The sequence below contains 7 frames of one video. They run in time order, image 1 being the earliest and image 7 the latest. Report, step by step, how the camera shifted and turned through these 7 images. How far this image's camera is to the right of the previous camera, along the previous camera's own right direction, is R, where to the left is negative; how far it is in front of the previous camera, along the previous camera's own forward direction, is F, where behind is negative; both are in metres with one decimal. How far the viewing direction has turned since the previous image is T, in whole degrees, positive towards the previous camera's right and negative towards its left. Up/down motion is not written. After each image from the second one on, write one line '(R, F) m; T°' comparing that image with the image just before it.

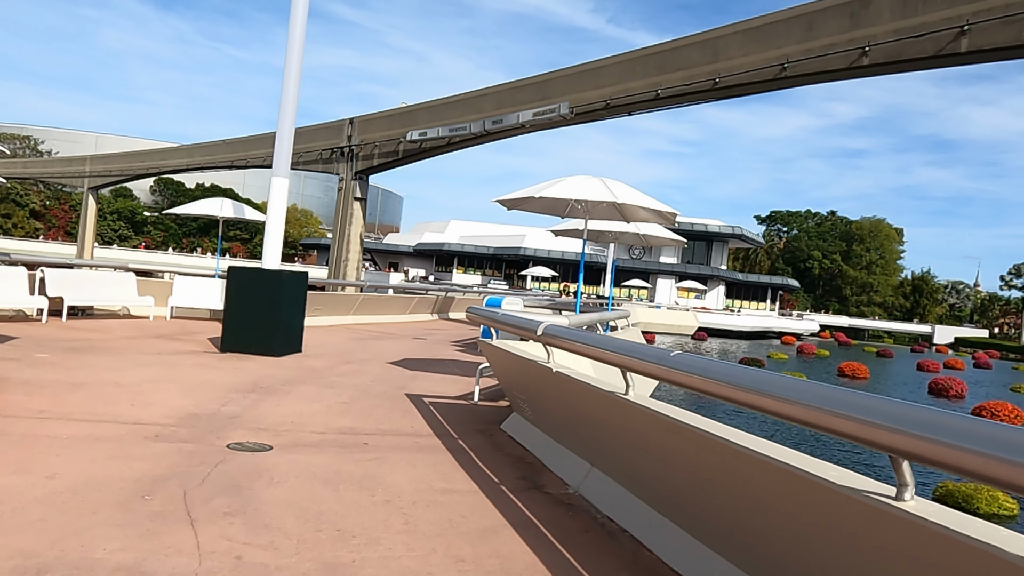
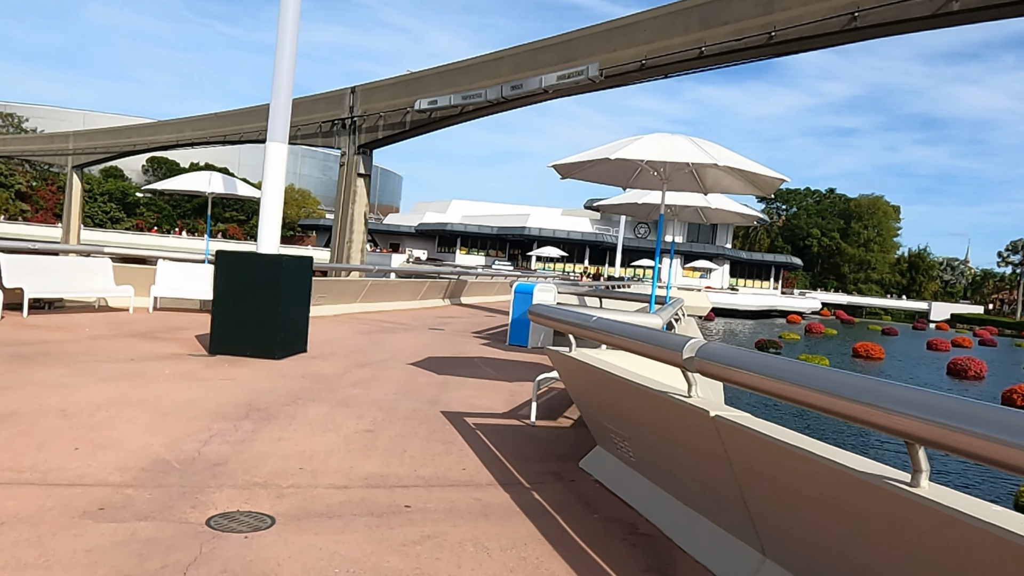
(-0.4, +1.8) m; 0°
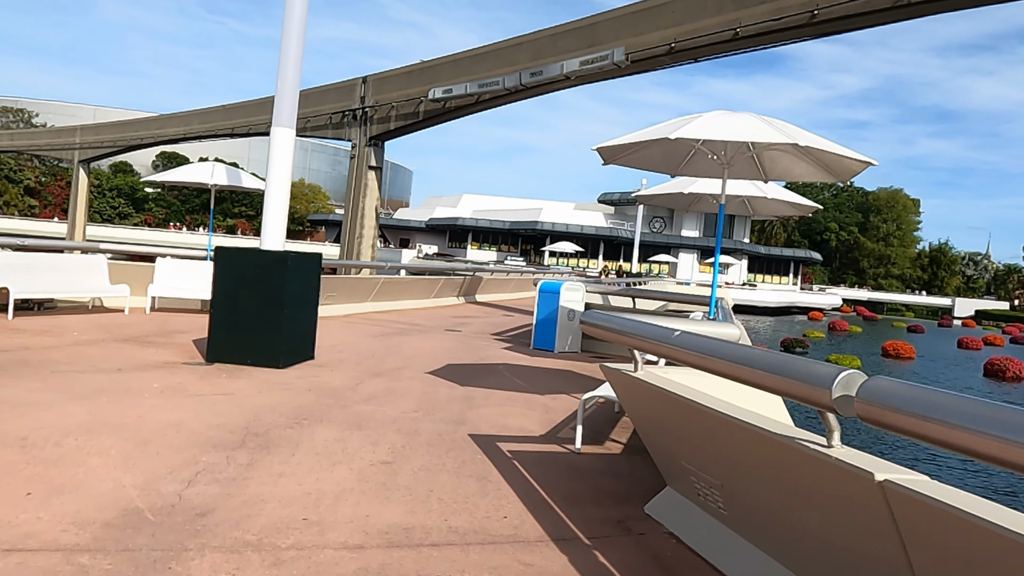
(-0.2, +0.9) m; -1°
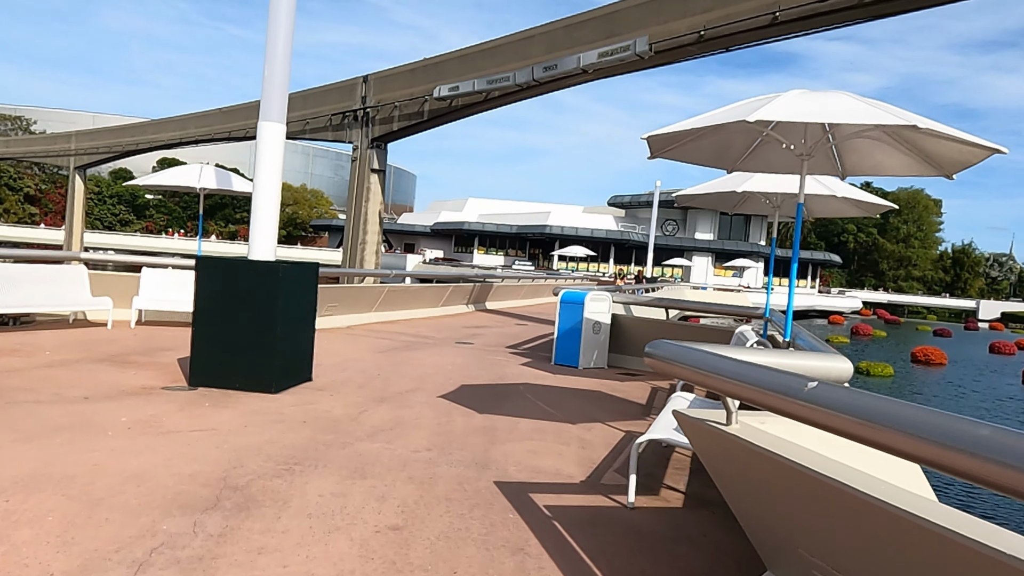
(-0.1, +0.9) m; 0°
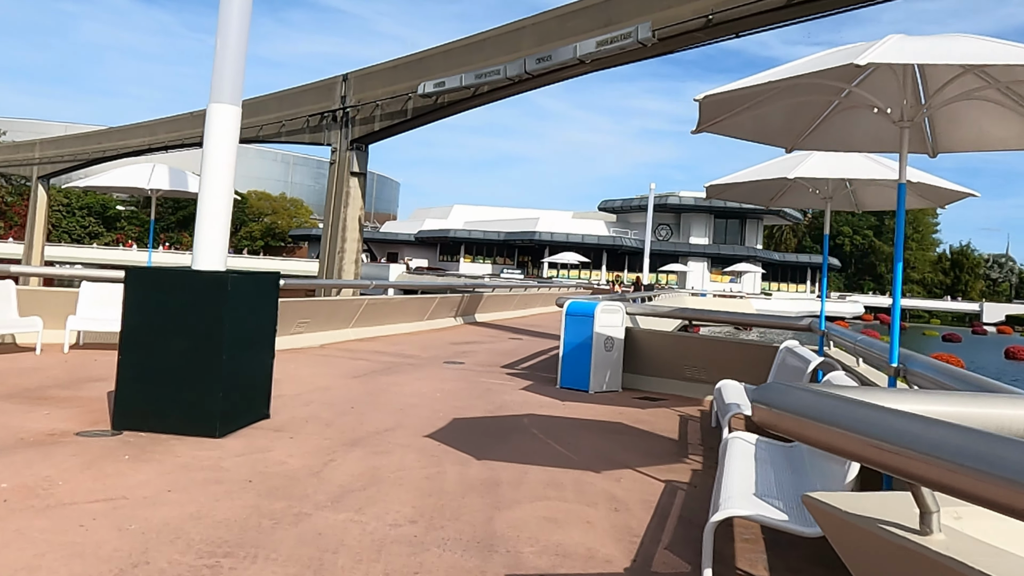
(-0.1, +1.3) m; +1°
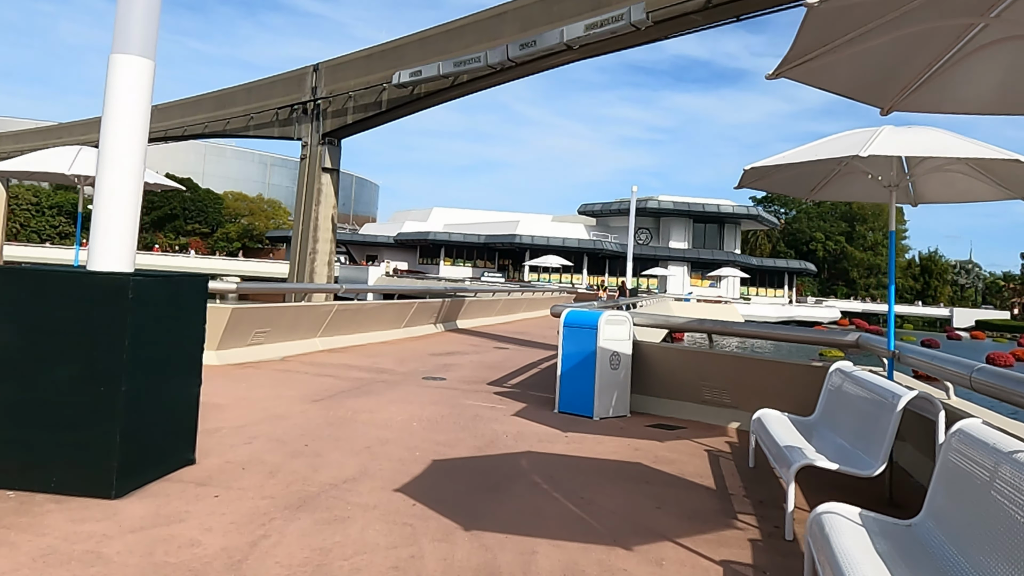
(-0.1, +1.3) m; +1°
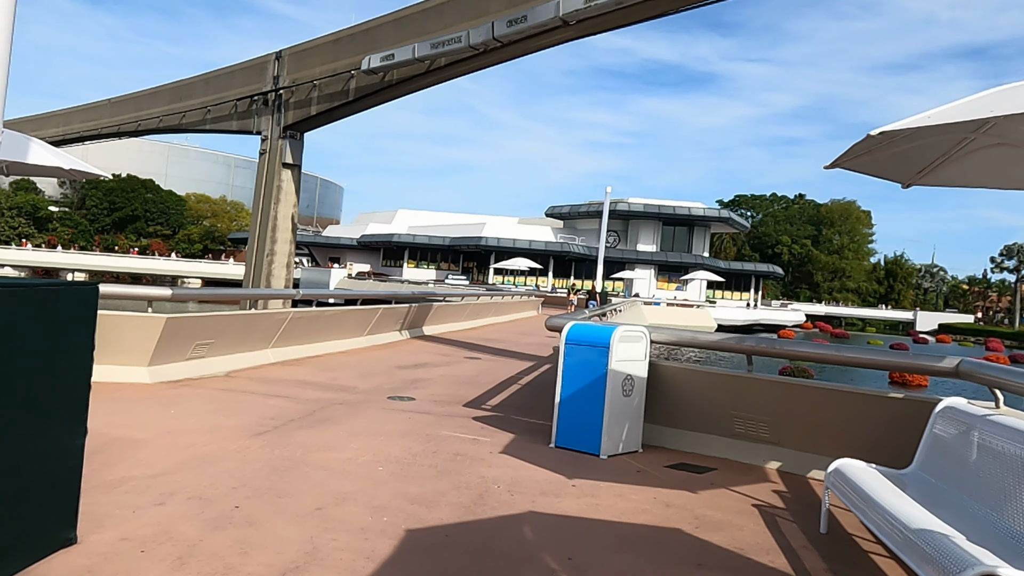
(-0.2, +1.3) m; +2°
